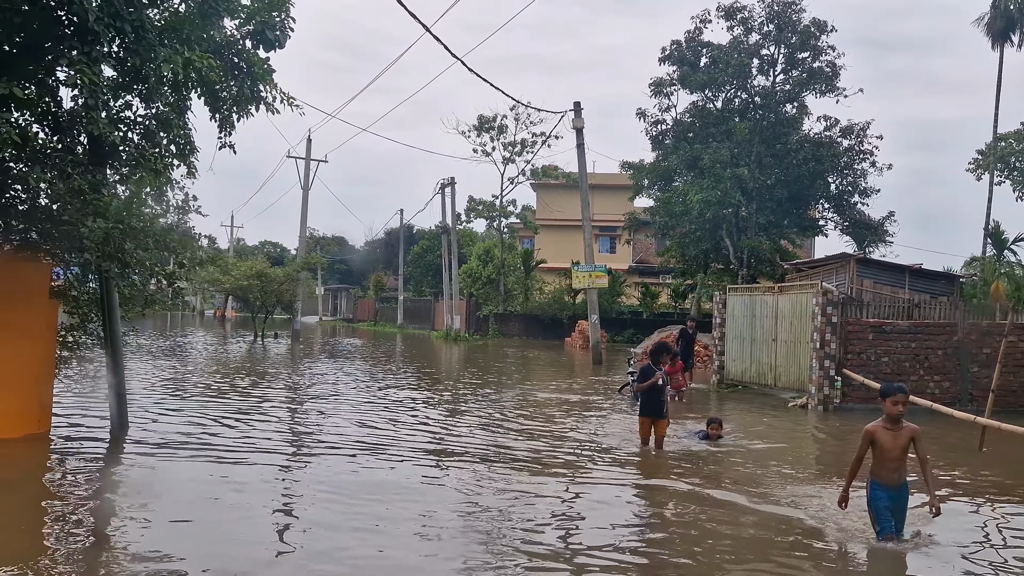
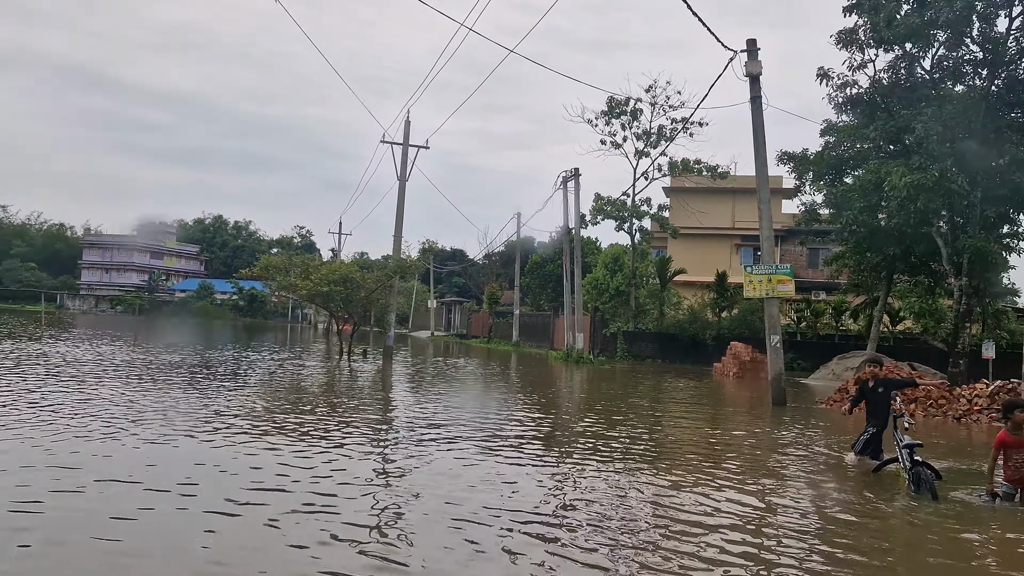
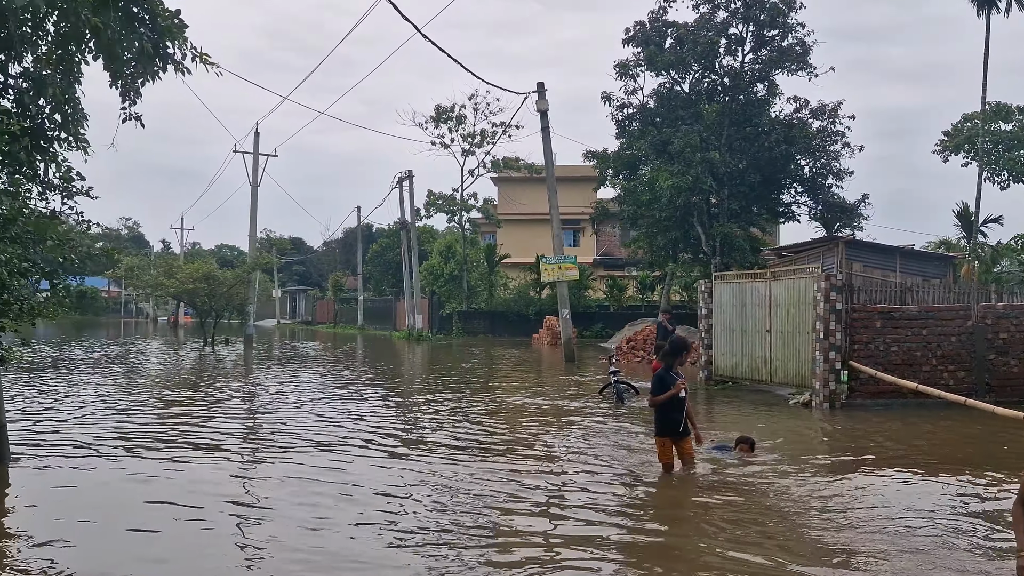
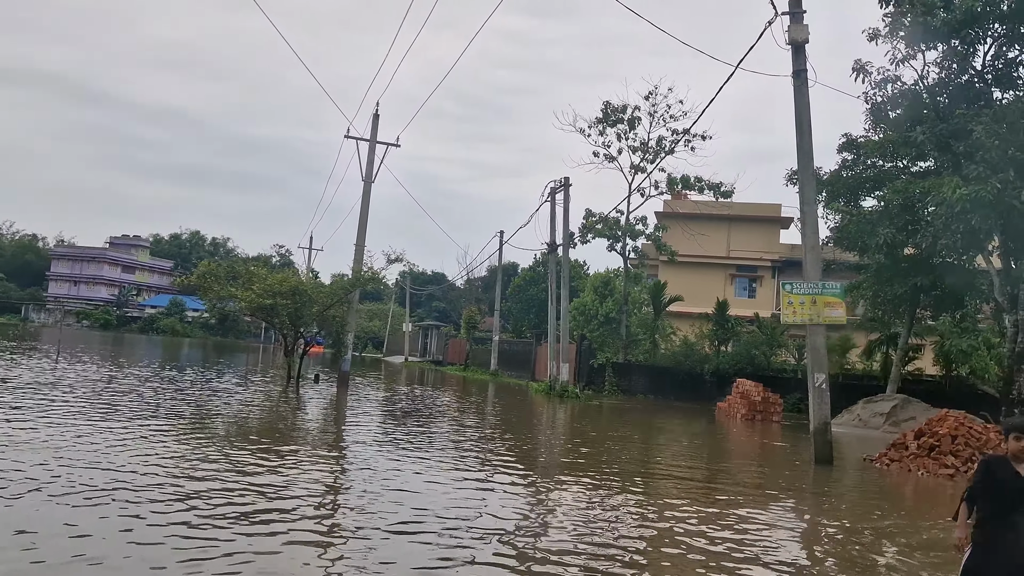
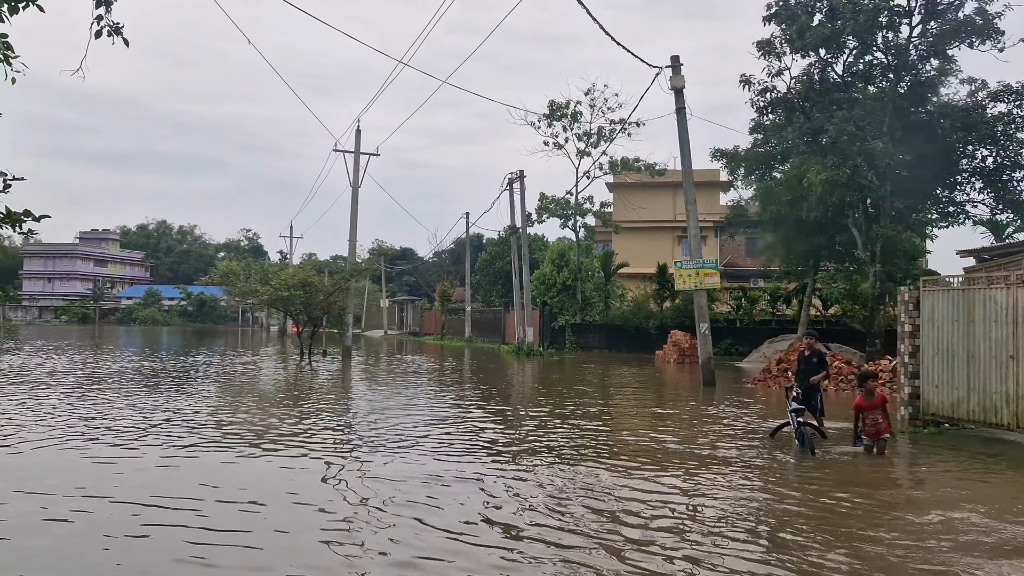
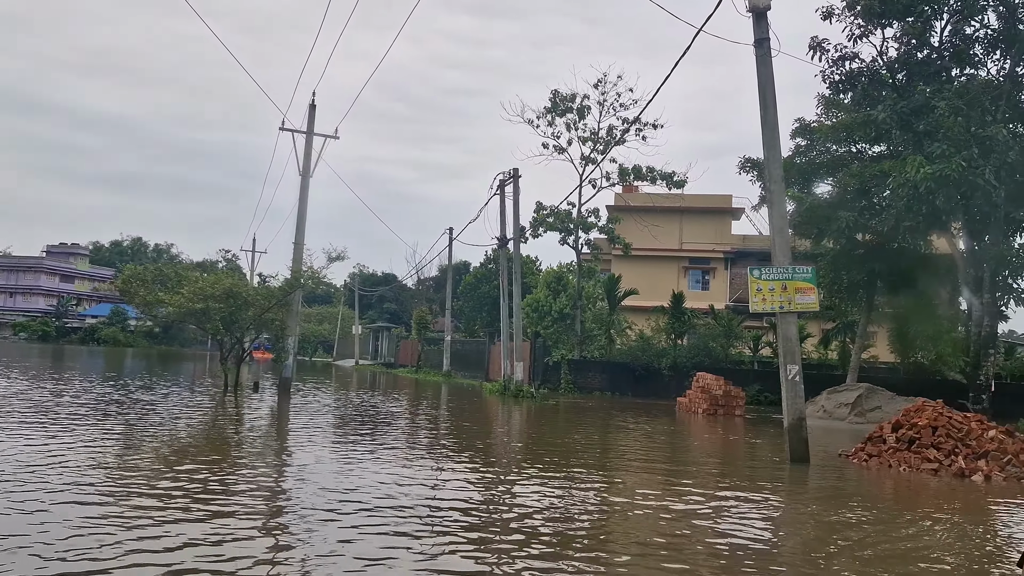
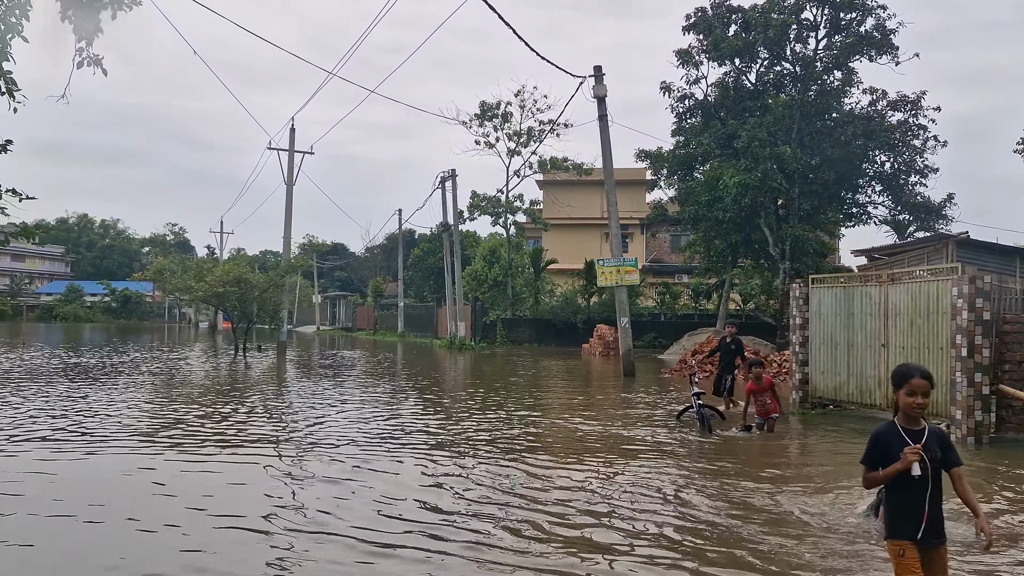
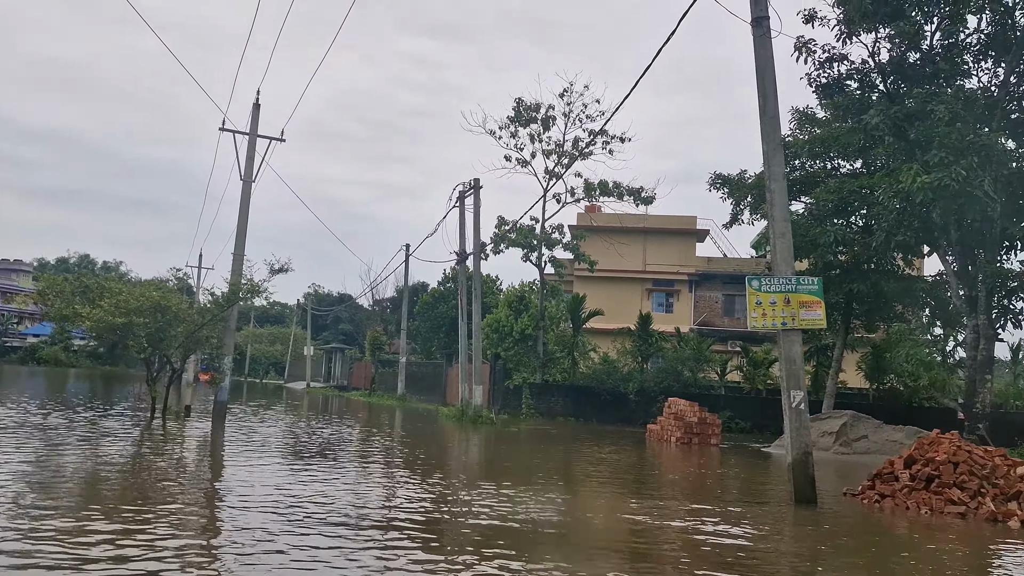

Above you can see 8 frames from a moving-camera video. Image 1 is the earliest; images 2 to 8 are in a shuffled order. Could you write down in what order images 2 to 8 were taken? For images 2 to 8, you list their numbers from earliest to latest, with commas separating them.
3, 7, 5, 2, 4, 6, 8
